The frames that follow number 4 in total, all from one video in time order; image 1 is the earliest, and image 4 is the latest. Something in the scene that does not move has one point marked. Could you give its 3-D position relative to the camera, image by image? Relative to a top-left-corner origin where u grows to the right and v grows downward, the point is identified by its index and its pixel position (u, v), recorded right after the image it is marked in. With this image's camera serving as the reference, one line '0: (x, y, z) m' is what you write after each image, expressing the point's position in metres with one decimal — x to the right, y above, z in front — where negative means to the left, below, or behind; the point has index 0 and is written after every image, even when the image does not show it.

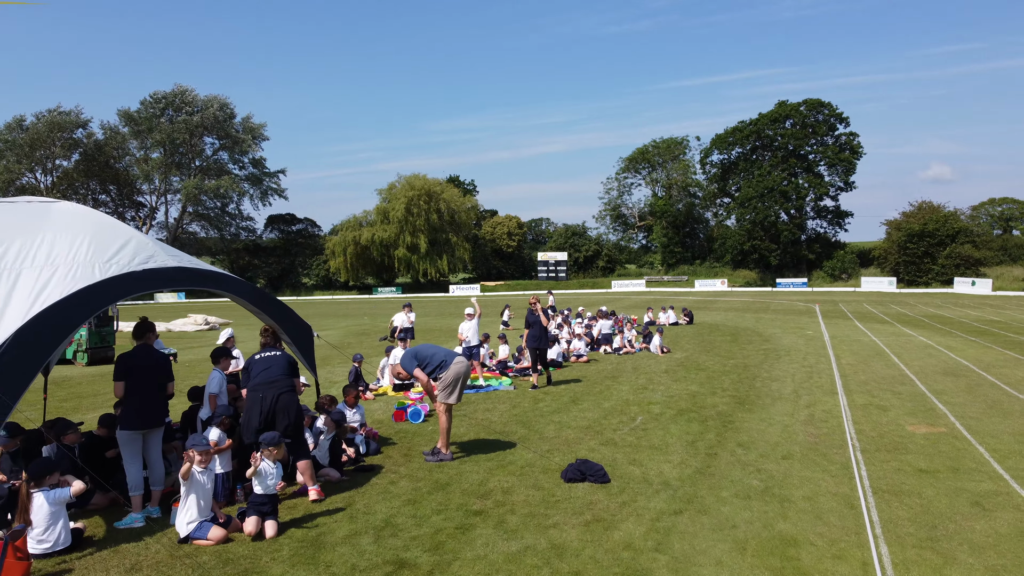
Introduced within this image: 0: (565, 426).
0: (+0.7, -1.7, +10.5) m
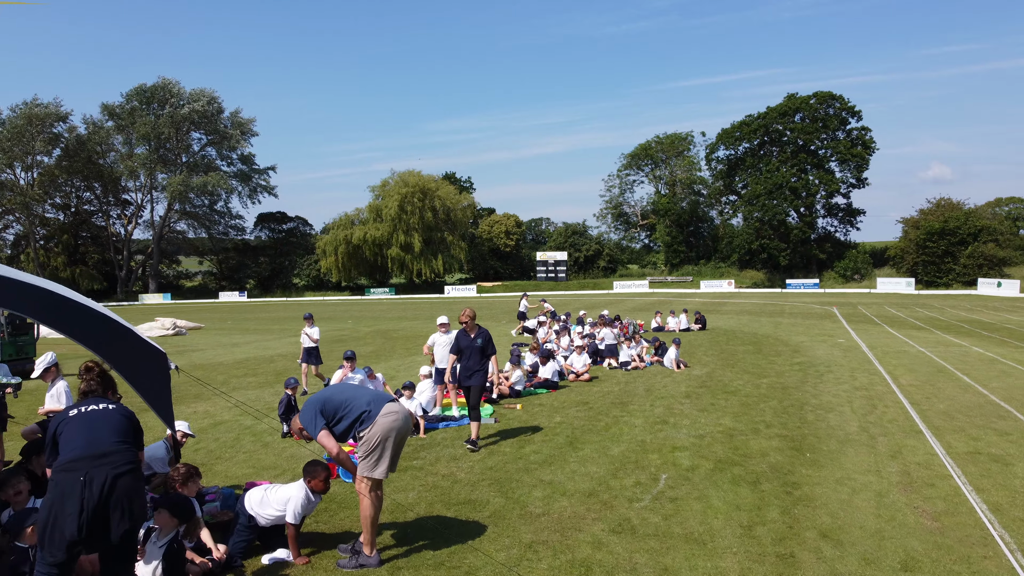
0: (+0.4, -1.7, +7.3) m
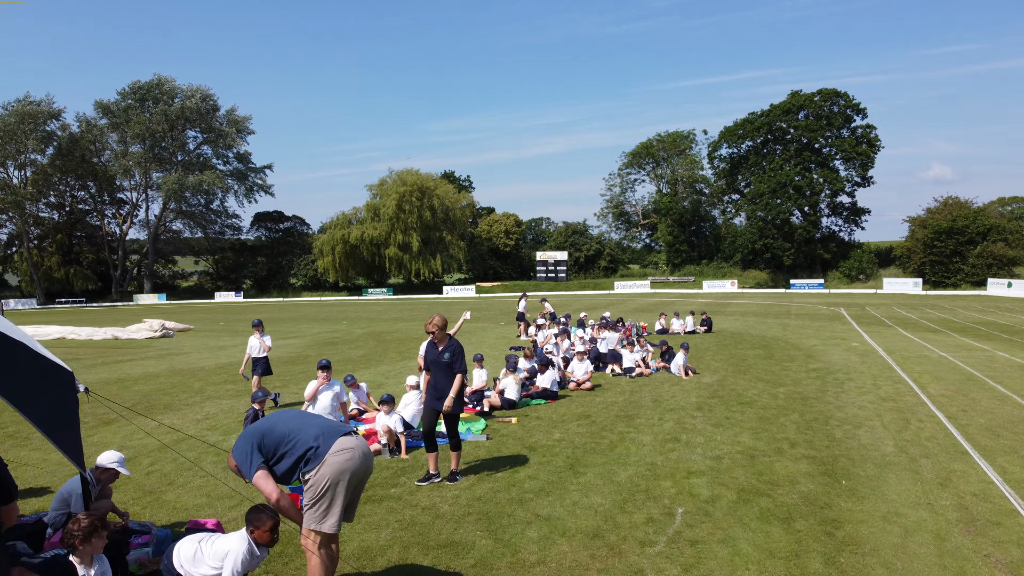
0: (+0.3, -1.7, +6.2) m
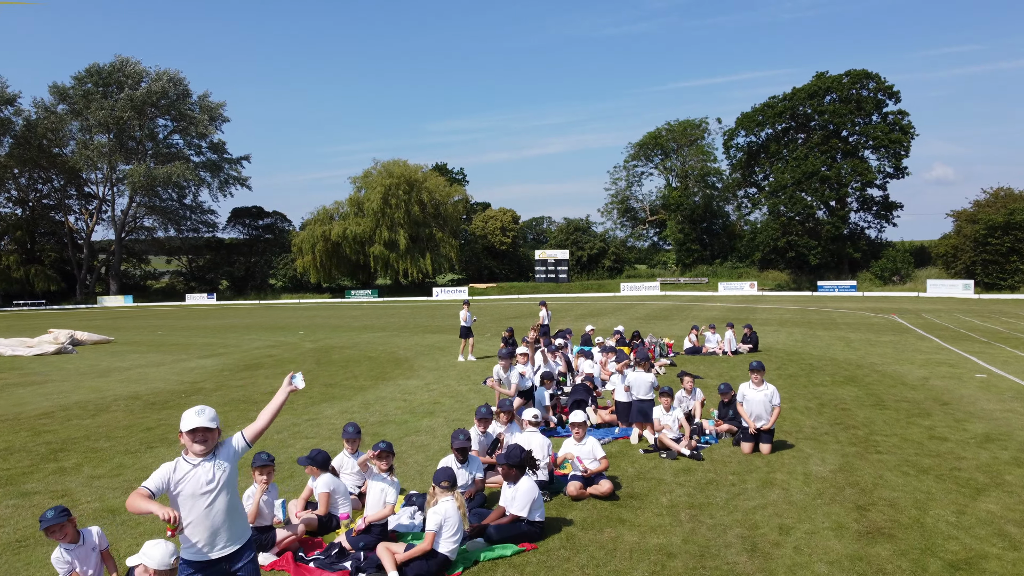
0: (-0.1, -1.9, -0.5) m
